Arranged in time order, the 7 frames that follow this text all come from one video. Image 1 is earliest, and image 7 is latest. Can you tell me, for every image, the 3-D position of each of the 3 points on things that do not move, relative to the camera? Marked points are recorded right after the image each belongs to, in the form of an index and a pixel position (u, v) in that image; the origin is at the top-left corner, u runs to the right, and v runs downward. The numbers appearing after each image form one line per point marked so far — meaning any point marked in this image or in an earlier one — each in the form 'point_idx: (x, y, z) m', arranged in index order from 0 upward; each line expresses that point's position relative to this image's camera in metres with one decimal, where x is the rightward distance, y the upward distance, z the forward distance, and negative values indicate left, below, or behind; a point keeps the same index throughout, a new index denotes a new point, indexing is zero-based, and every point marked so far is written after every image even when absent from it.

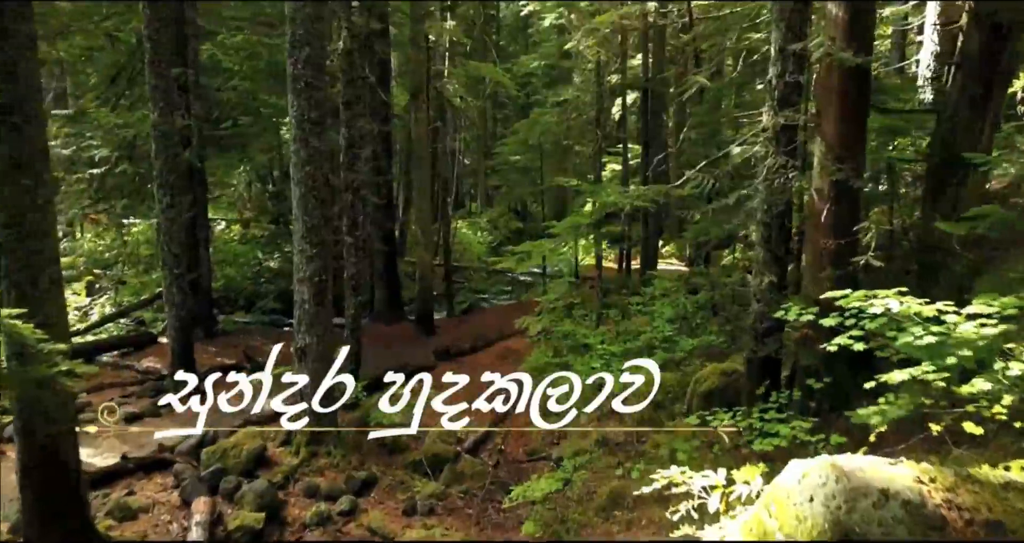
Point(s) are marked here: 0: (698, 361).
0: (+2.5, -1.2, +9.6) m
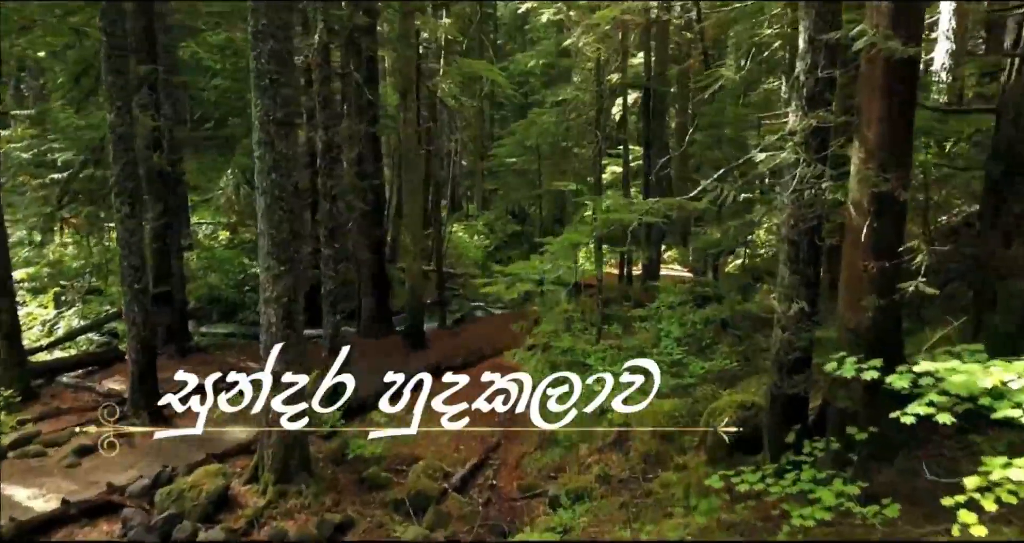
0: (+2.4, -1.4, +8.7) m
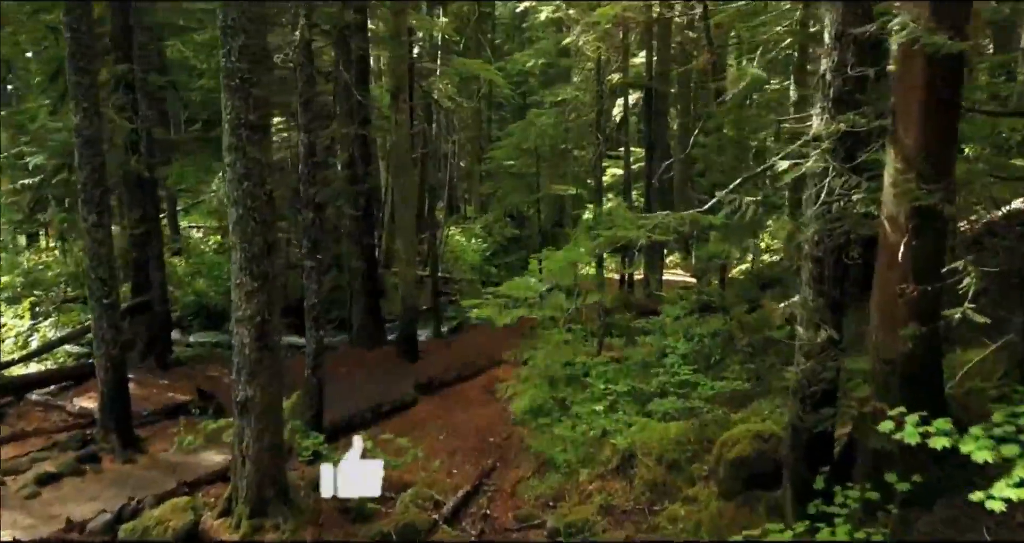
0: (+2.4, -1.6, +8.2) m
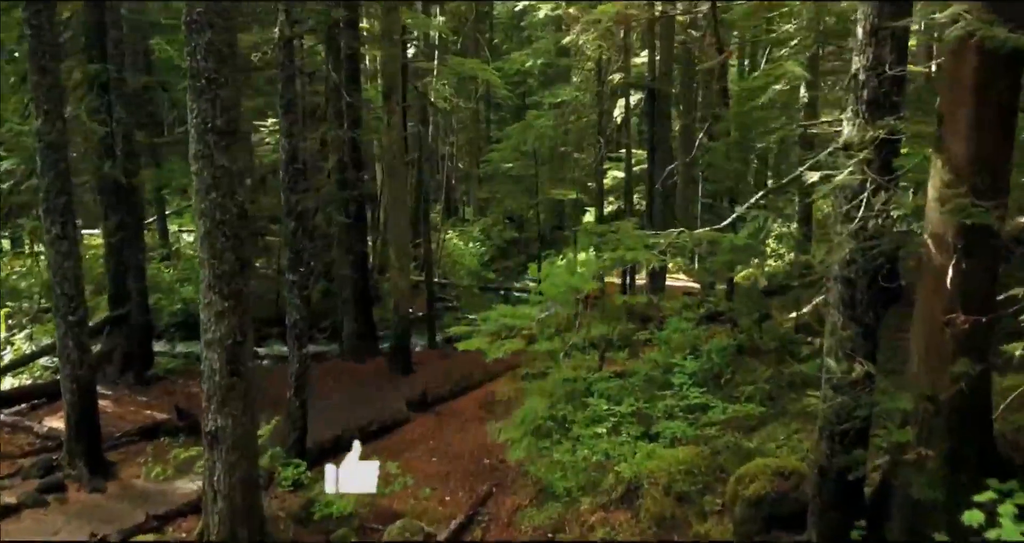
0: (+2.3, -1.8, +7.6) m
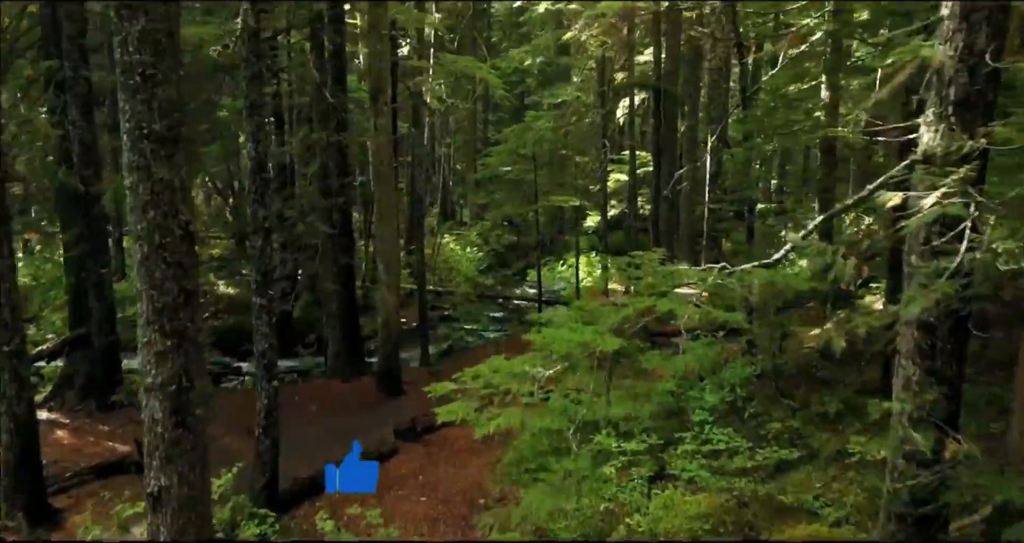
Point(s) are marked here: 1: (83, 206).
0: (+2.3, -2.0, +6.7) m
1: (-6.1, +0.9, +10.1) m
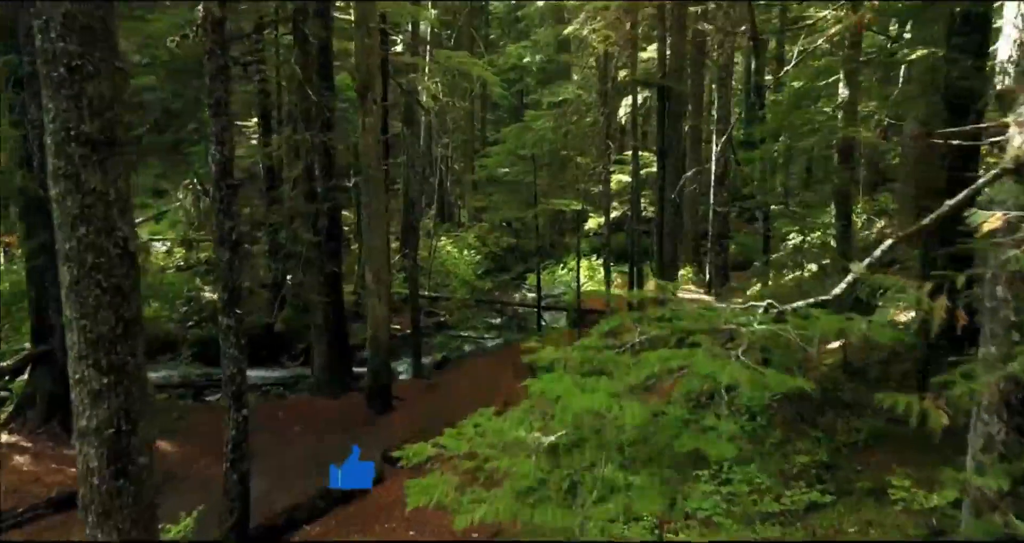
0: (+2.3, -2.1, +5.9) m
1: (-6.1, +0.8, +9.4) m
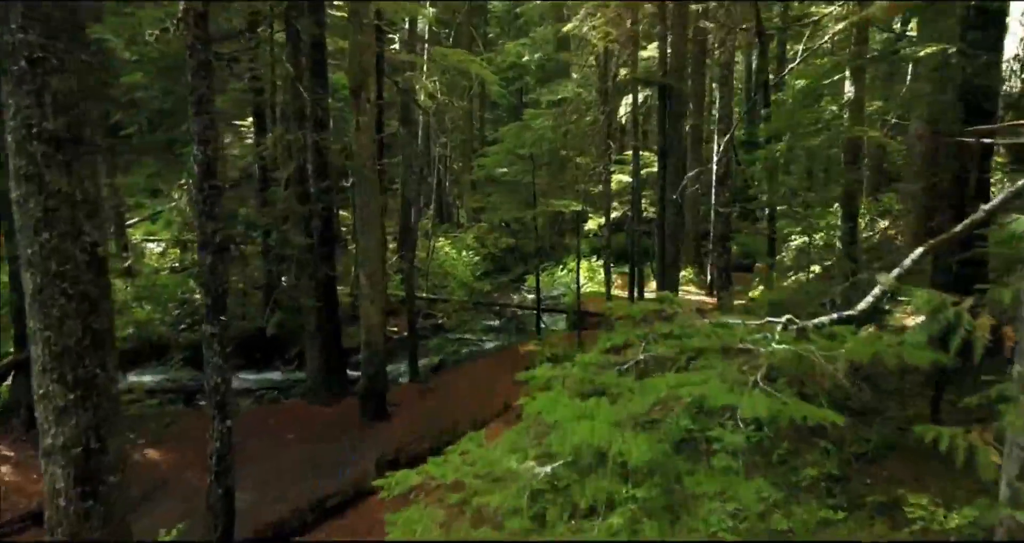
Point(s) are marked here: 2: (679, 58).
0: (+2.2, -2.2, +5.7) m
1: (-6.1, +0.8, +9.1) m
2: (+3.4, +4.3, +14.2) m
